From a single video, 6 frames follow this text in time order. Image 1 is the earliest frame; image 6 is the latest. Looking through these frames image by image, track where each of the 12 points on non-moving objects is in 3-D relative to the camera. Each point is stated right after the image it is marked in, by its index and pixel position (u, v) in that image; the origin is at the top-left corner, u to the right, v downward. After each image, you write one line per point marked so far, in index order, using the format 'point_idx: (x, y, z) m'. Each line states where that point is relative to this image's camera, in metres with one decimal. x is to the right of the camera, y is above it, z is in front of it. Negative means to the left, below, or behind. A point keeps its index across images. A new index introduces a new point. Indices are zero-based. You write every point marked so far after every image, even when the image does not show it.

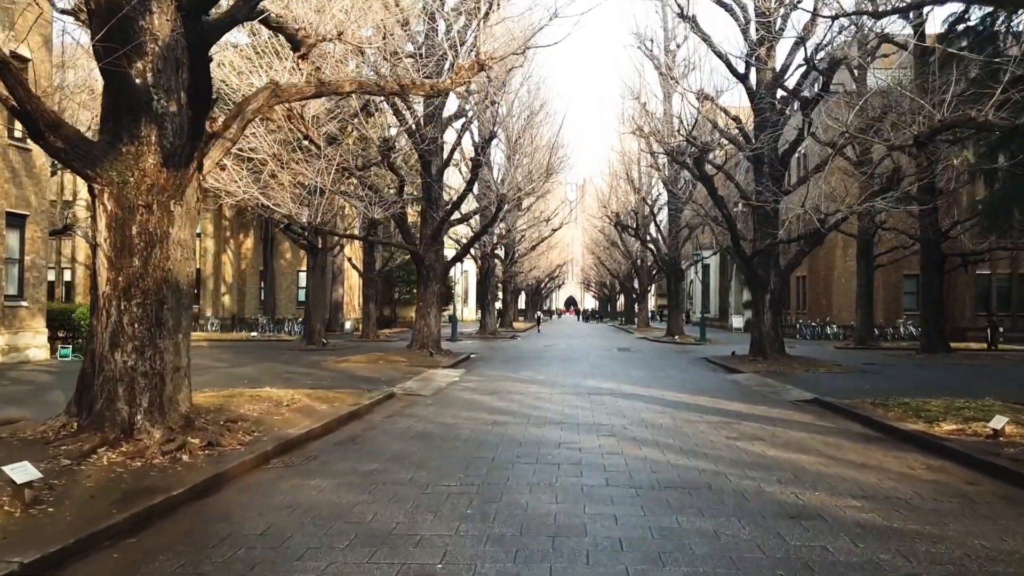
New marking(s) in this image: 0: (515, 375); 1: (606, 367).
0: (0.0, -1.8, +17.0) m
1: (+2.3, -1.9, +19.3) m
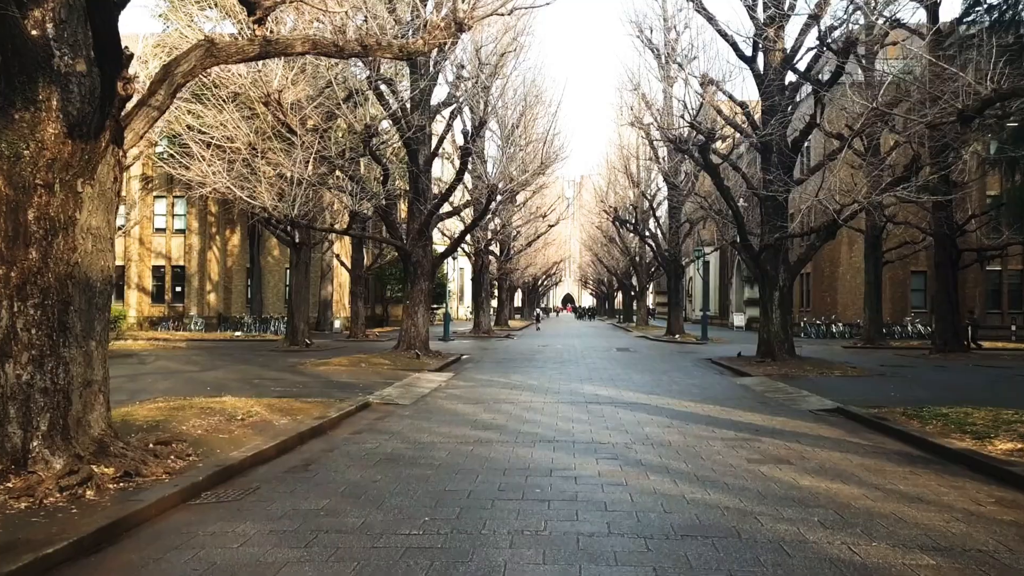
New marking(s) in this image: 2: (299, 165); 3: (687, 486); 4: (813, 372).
0: (-0.1, -1.8, +15.7) m
1: (+2.1, -1.9, +18.0) m
2: (-5.4, +3.1, +19.5) m
3: (+1.4, -1.6, +6.5) m
4: (+6.6, -1.9, +17.5) m
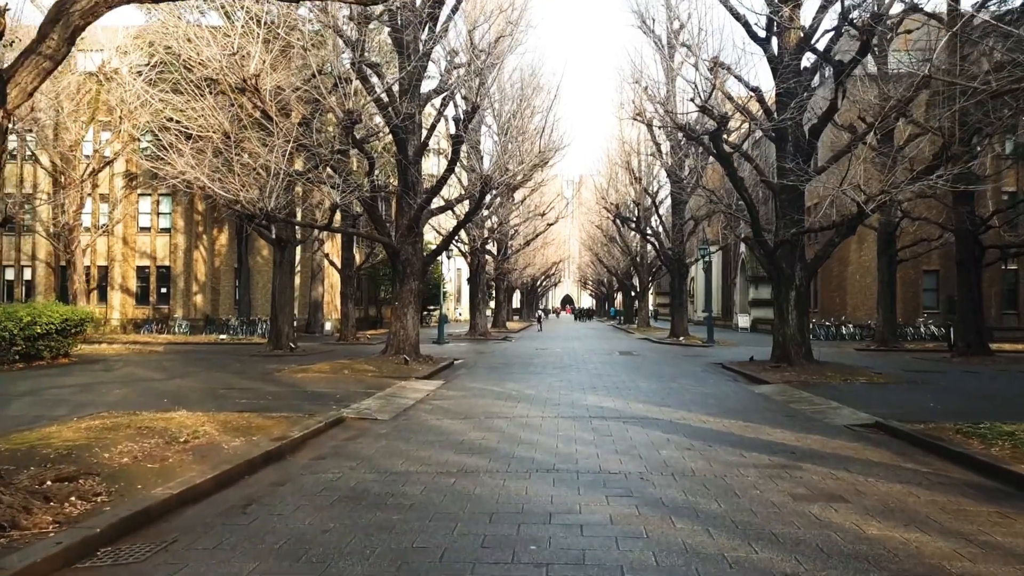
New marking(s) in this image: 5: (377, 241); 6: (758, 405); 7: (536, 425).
0: (-0.2, -1.8, +14.2) m
1: (+2.0, -1.8, +16.5) m
2: (-5.5, +3.1, +18.1) m
3: (+1.3, -1.6, +5.0) m
4: (+6.5, -1.8, +16.1) m
5: (-3.3, +1.2, +19.8) m
6: (+3.8, -1.8, +12.3) m
7: (+0.3, -1.7, +9.7) m
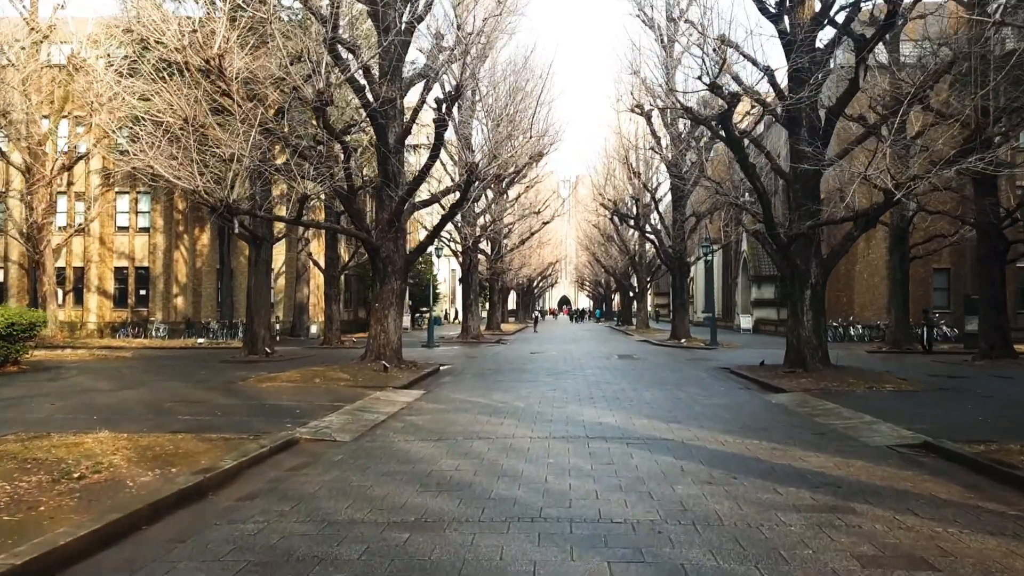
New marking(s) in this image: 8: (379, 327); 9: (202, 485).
0: (-0.4, -1.8, +12.6) m
1: (+1.8, -1.8, +14.9) m
2: (-5.8, +3.1, +16.5) m
3: (+1.2, -1.5, +3.4) m
4: (+6.3, -1.8, +14.5) m
5: (-3.6, +1.2, +18.2) m
6: (+3.6, -1.7, +10.7) m
7: (+0.1, -1.6, +8.1) m
8: (-3.1, -0.9, +18.8) m
9: (-2.5, -1.6, +6.6) m
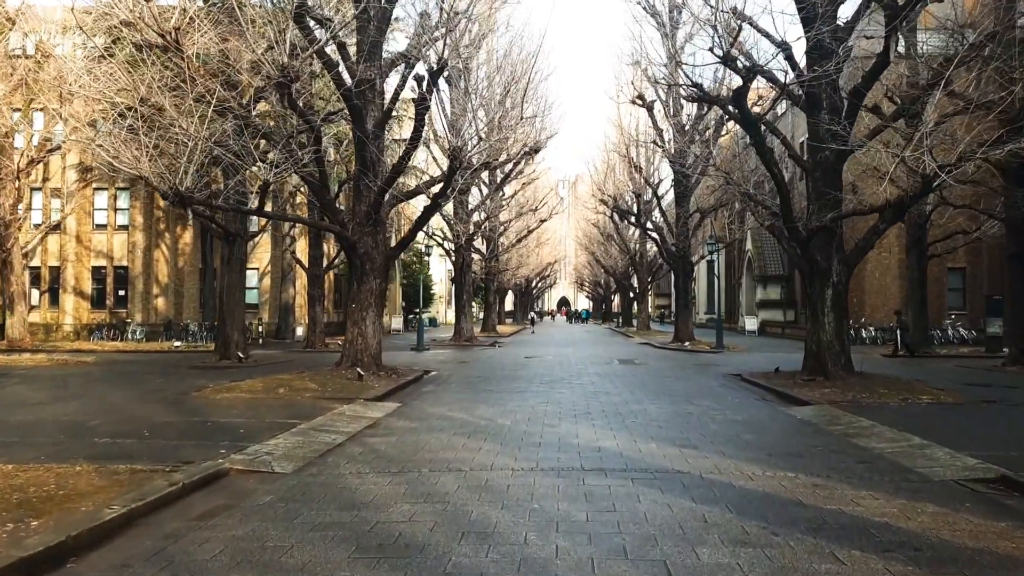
0: (-0.6, -1.7, +10.9) m
1: (+1.6, -1.8, +13.3) m
2: (-6.0, +3.1, +14.8) m
3: (+1.0, -1.5, +1.8) m
4: (+6.1, -1.8, +12.8) m
5: (-3.8, +1.2, +16.6) m
6: (+3.4, -1.7, +9.0) m
7: (-0.1, -1.6, +6.4) m
8: (-3.3, -0.9, +17.1) m
9: (-2.7, -1.6, +4.9) m
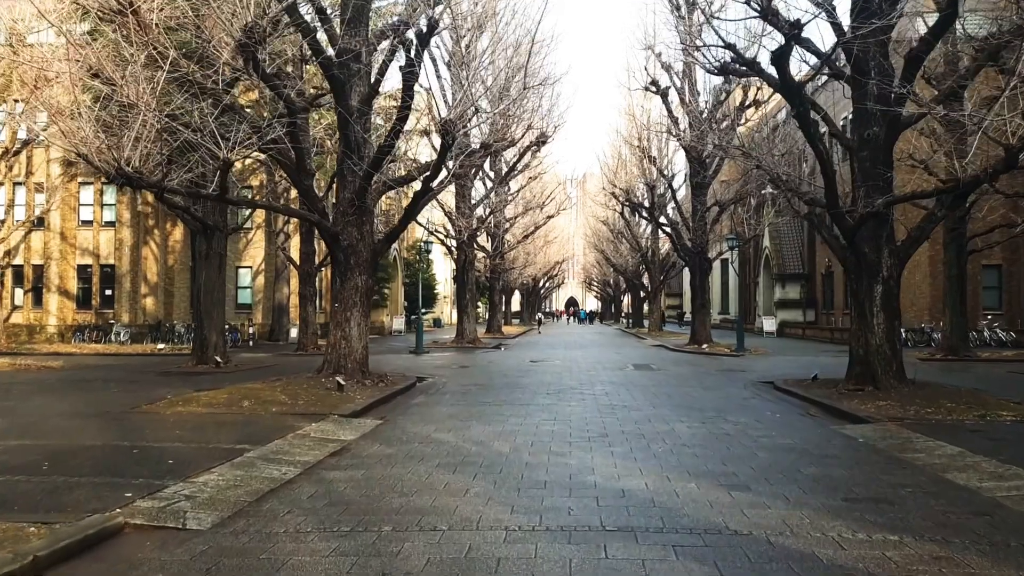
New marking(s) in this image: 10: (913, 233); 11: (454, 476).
0: (-0.6, -1.7, +9.0) m
1: (+1.6, -1.7, +11.3) m
2: (-5.9, +3.2, +12.9) m
3: (+0.9, -1.4, -0.2) m
4: (+6.1, -1.7, +10.8) m
5: (-3.7, +1.3, +14.7) m
6: (+3.3, -1.7, +7.0) m
7: (-0.1, -1.5, +4.5) m
8: (-3.3, -0.9, +15.2) m
9: (-2.8, -1.5, +3.0) m
10: (+7.1, +1.0, +14.2) m
11: (-0.5, -1.6, +7.0) m
